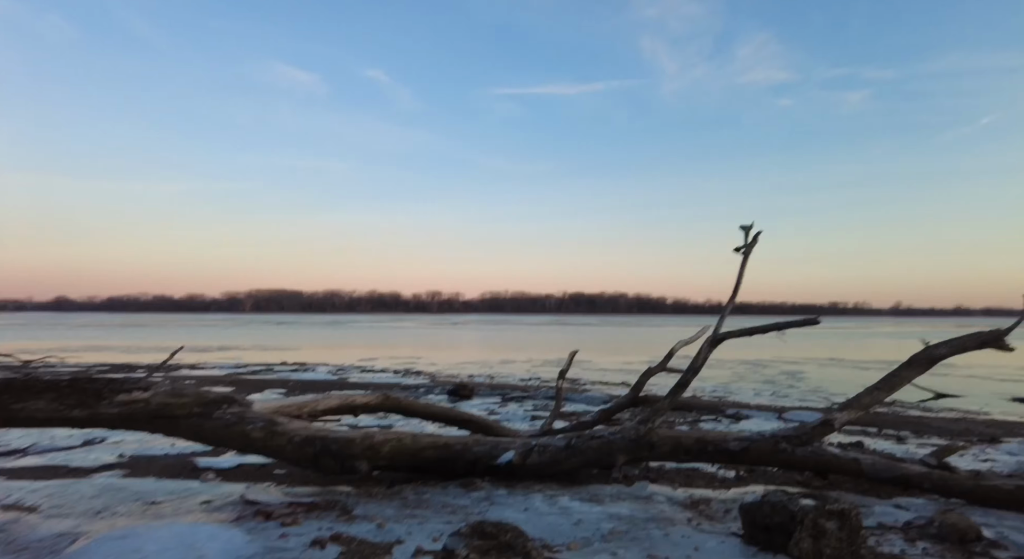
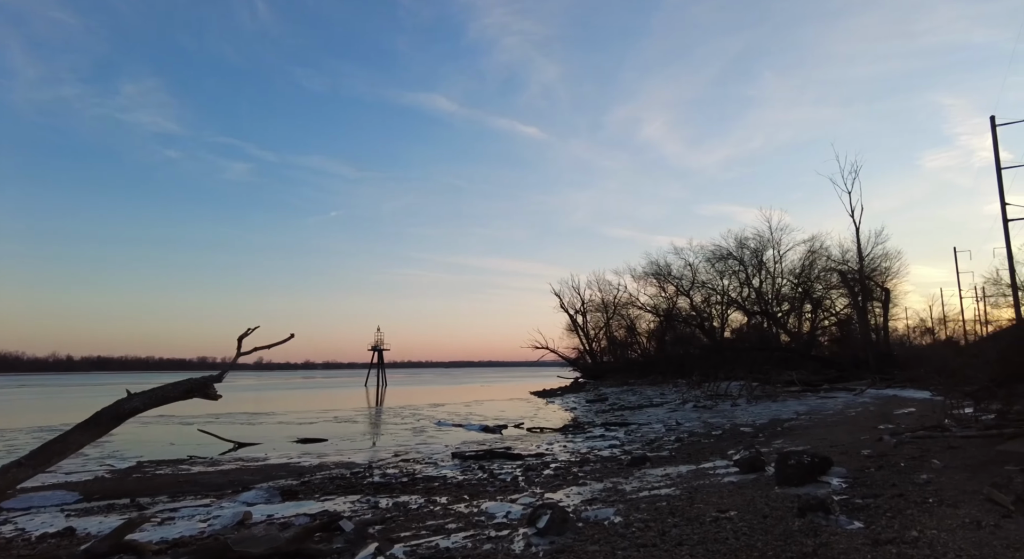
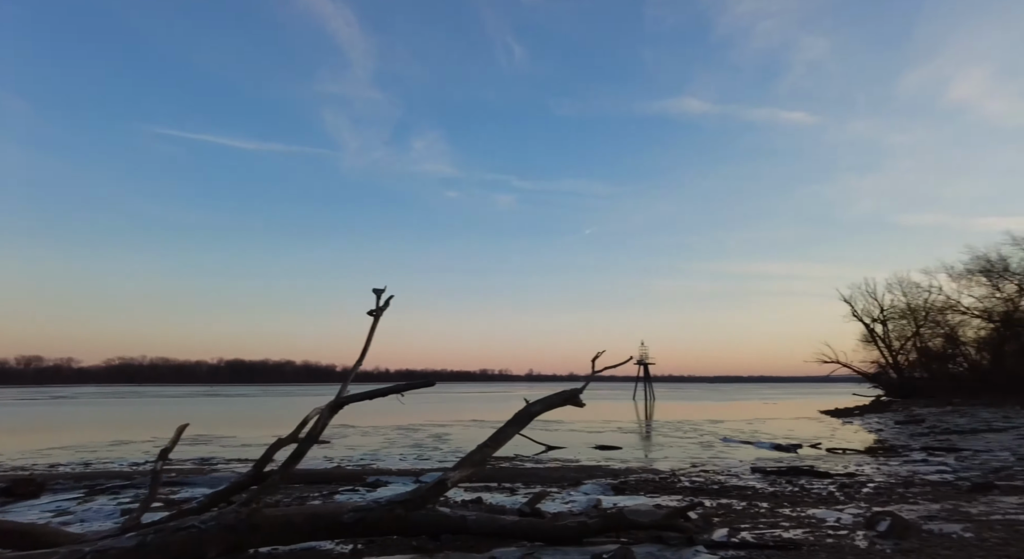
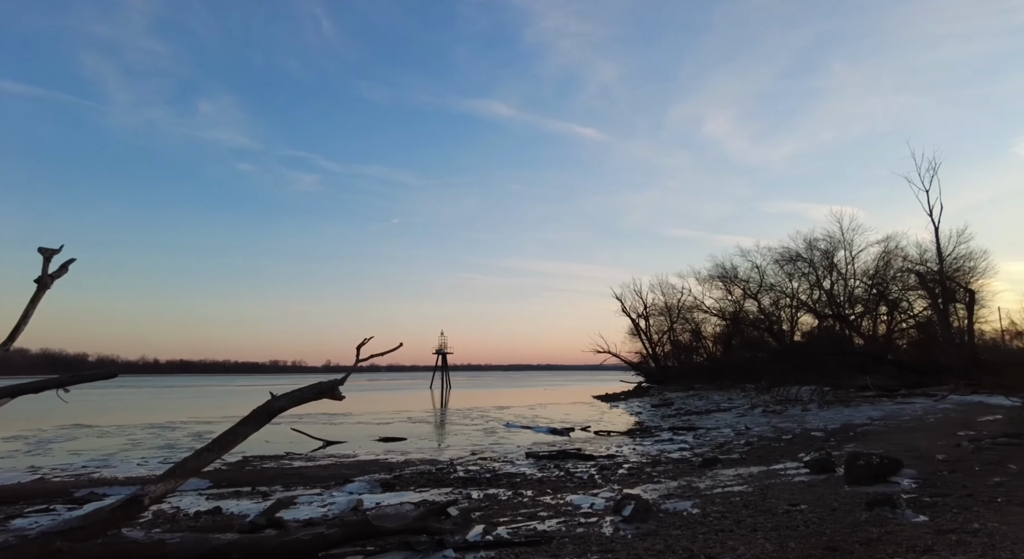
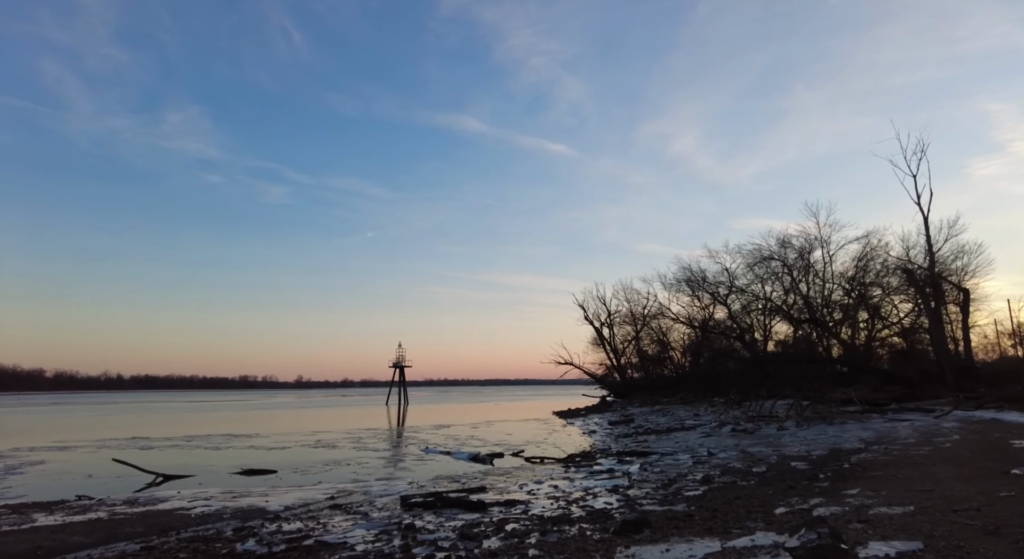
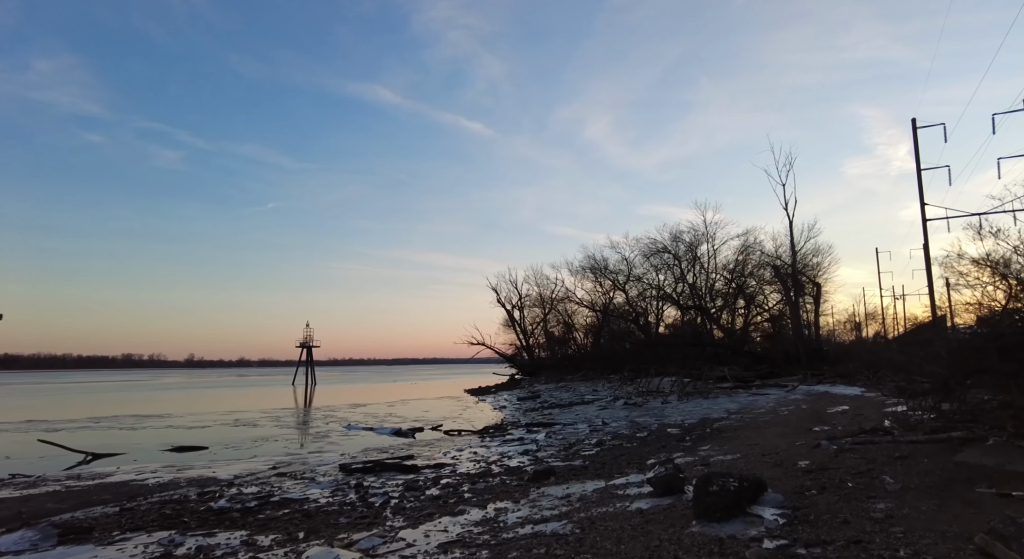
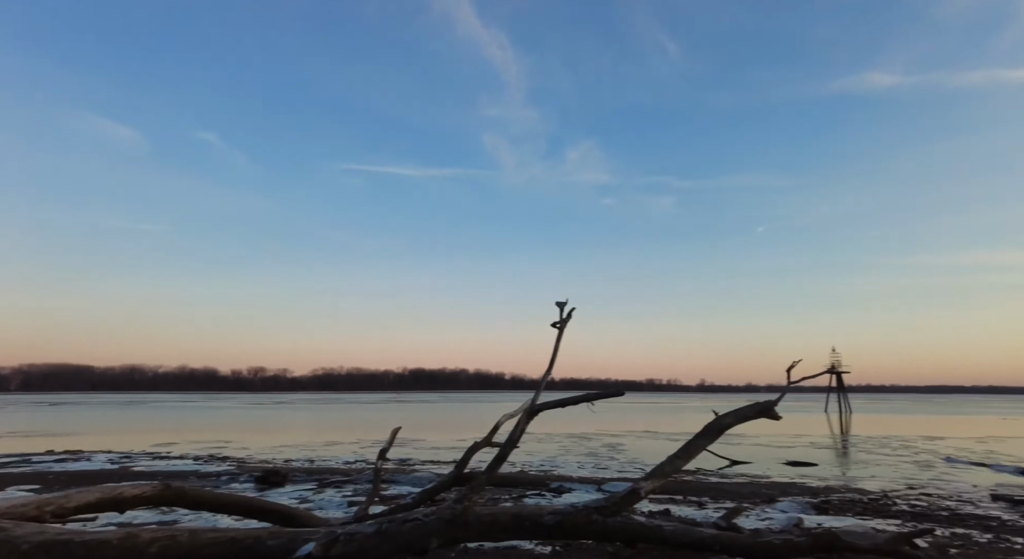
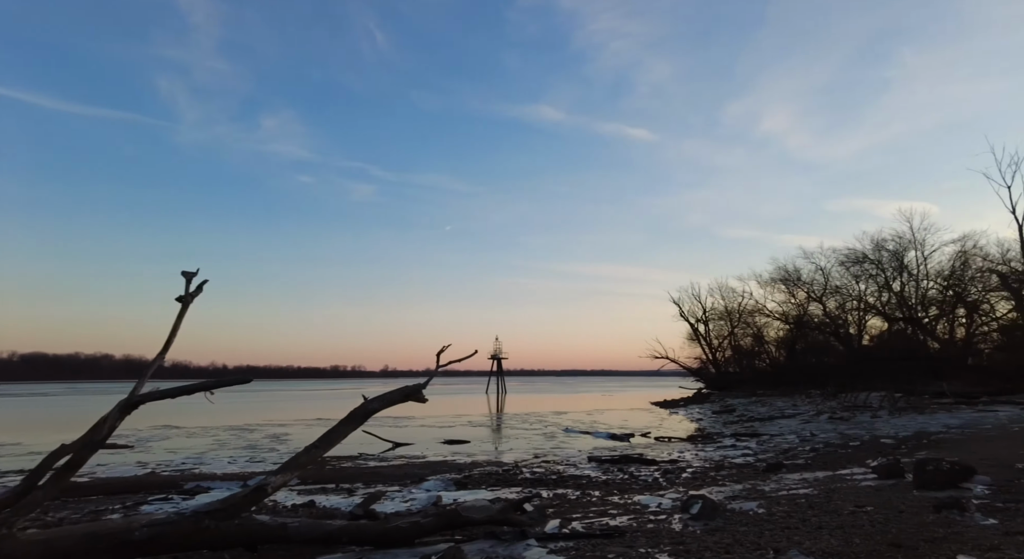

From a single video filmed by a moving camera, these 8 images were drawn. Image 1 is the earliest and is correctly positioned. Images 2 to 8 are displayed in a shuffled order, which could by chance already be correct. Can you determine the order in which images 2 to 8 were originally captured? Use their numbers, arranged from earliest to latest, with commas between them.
7, 3, 8, 4, 2, 6, 5
